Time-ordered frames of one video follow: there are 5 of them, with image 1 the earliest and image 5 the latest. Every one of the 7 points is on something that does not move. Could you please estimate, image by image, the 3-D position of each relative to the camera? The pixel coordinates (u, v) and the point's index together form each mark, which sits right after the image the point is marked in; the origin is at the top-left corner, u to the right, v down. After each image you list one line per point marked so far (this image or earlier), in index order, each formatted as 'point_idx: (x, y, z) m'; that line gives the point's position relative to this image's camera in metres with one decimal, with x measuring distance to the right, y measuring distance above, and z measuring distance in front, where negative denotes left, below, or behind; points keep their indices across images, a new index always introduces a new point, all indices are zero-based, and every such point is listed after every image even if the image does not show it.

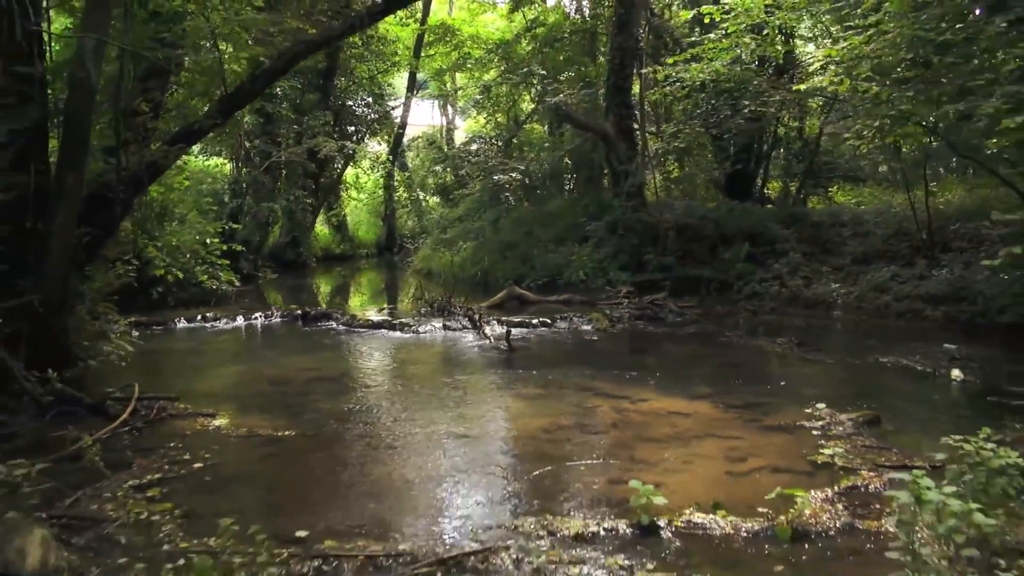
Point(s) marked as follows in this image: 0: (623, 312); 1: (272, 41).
0: (+2.0, -0.4, +12.4) m
1: (-3.4, +3.5, +9.8) m
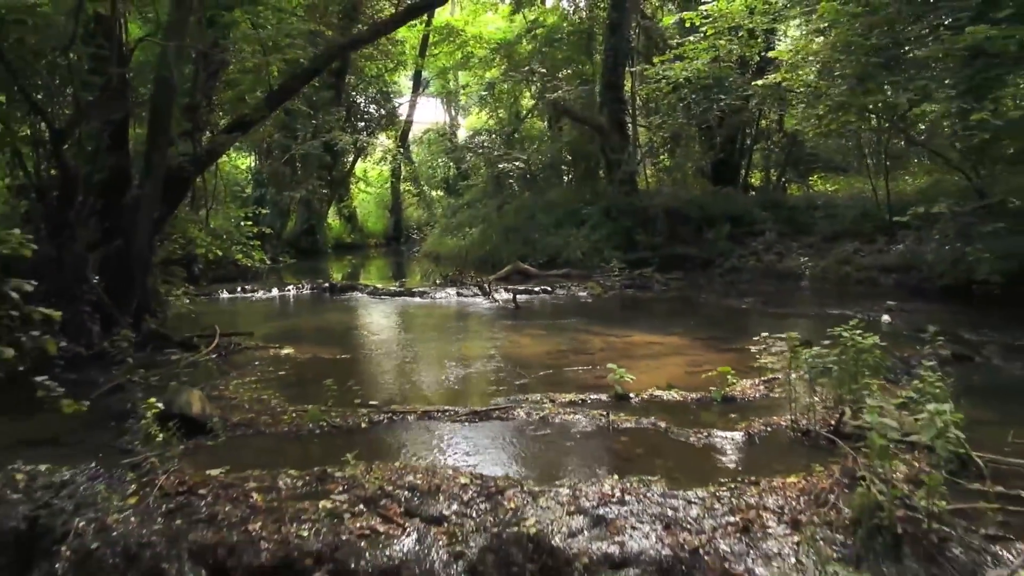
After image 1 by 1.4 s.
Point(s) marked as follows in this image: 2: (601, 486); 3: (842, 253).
0: (+2.1, +0.1, +14.0) m
1: (-3.3, +4.0, +11.4) m
2: (+0.5, -1.1, +3.9) m
3: (+6.6, +0.7, +13.9) m
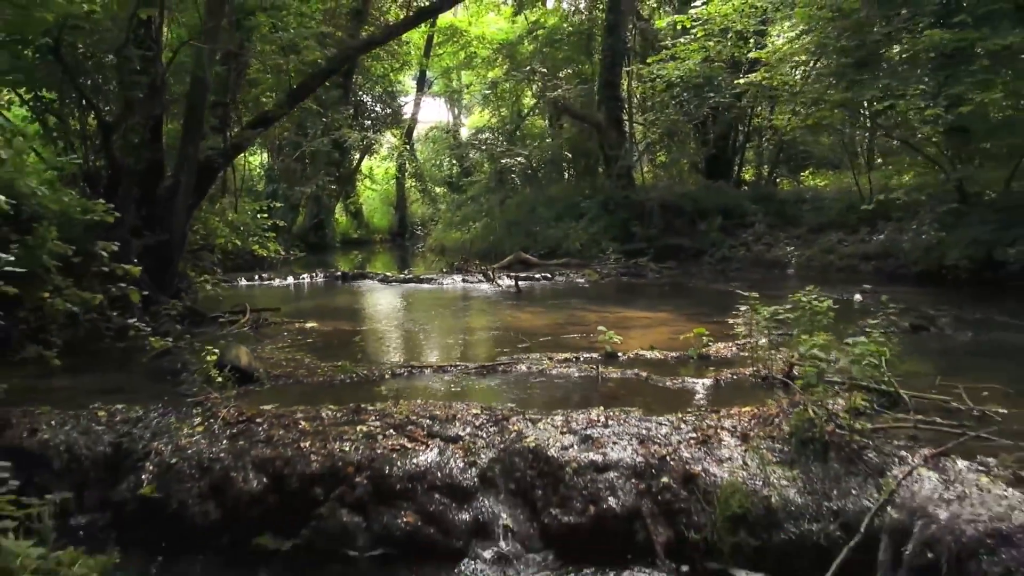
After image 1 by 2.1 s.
0: (+2.1, +0.4, +14.8) m
1: (-3.3, +4.2, +12.2) m
2: (+0.5, -0.9, +4.7) m
3: (+6.6, +0.9, +14.7) m
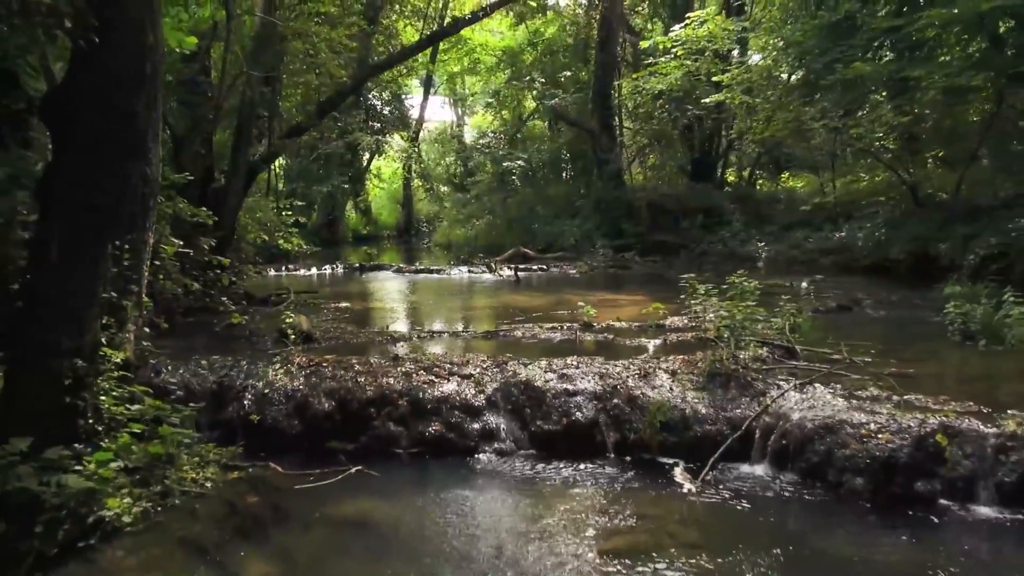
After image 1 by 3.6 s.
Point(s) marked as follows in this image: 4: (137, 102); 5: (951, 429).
0: (+2.1, +0.6, +16.5) m
1: (-3.3, +4.4, +13.9) m
2: (+0.5, -0.7, +6.5) m
3: (+6.6, +1.1, +16.4) m
4: (-2.2, +1.1, +4.1) m
5: (+3.0, -1.0, +4.8) m
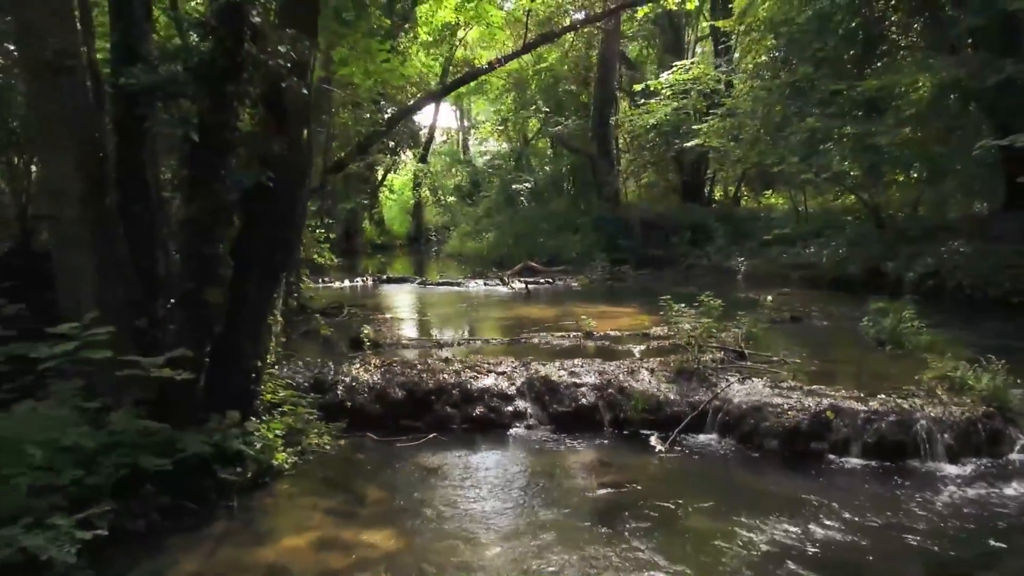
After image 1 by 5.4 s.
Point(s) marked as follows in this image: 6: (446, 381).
0: (+2.4, +0.3, +18.8) m
1: (-3.0, +4.2, +16.2) m
2: (+0.8, -0.9, +8.7) m
3: (+6.9, +0.9, +18.6) m
4: (-1.9, +0.9, +6.3) m
5: (+3.3, -1.2, +7.0) m
6: (-0.8, -1.1, +8.3) m
